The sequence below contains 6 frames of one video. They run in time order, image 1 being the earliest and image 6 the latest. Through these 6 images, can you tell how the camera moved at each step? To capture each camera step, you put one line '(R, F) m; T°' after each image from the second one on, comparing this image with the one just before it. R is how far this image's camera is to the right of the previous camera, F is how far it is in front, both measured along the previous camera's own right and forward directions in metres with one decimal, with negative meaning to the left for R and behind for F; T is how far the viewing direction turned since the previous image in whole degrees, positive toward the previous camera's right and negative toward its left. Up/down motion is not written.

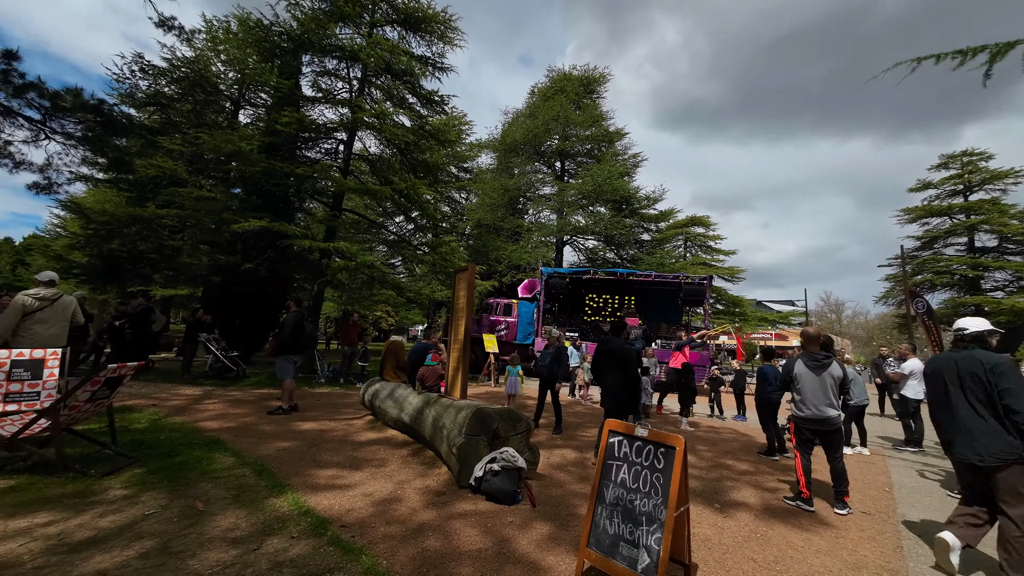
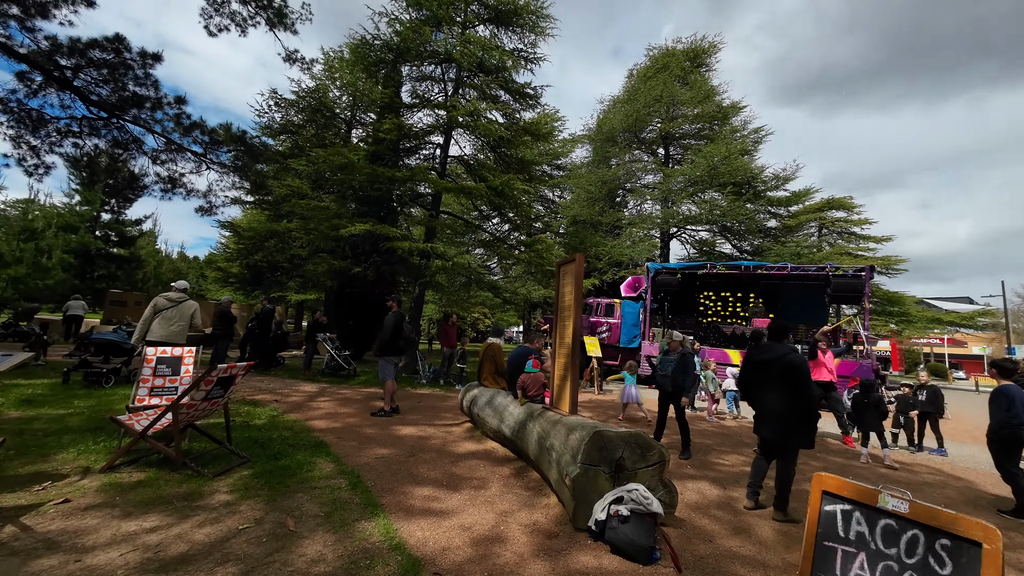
(-0.2, +0.7) m; -13°
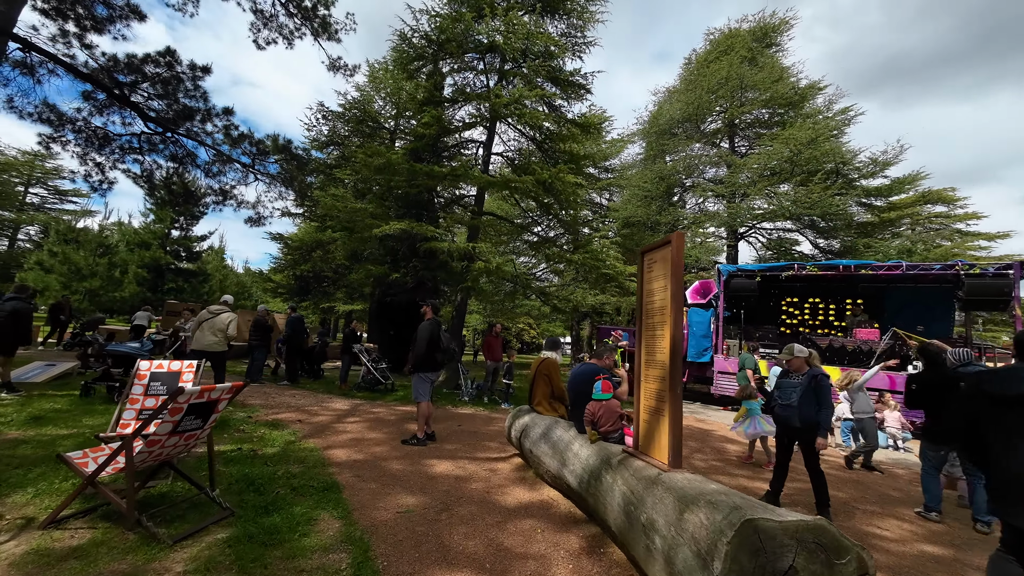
(-0.2, +1.2) m; -6°
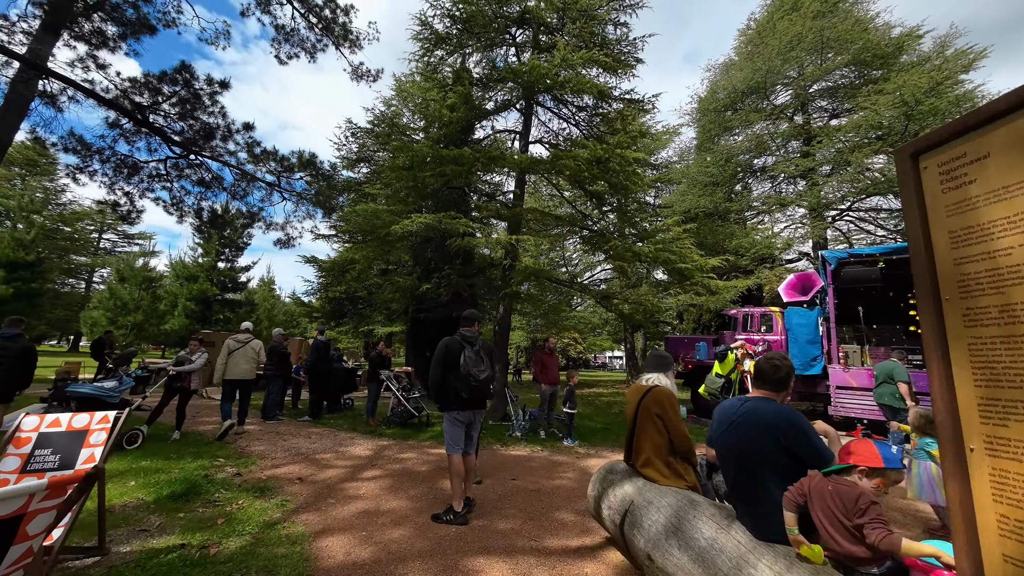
(-0.3, +1.7) m; -6°
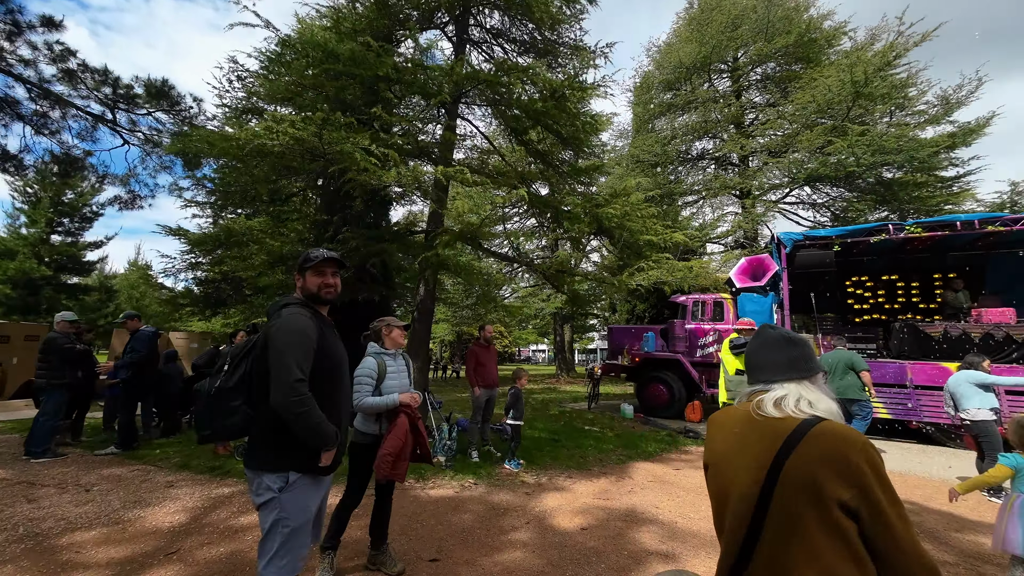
(0.0, +2.0) m; +11°
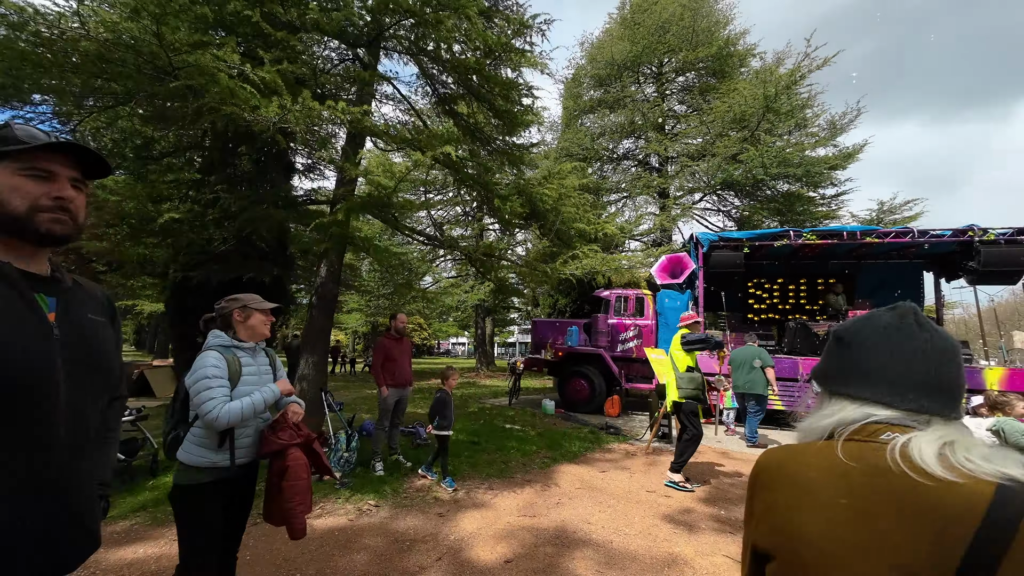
(0.0, +0.7) m; +11°
